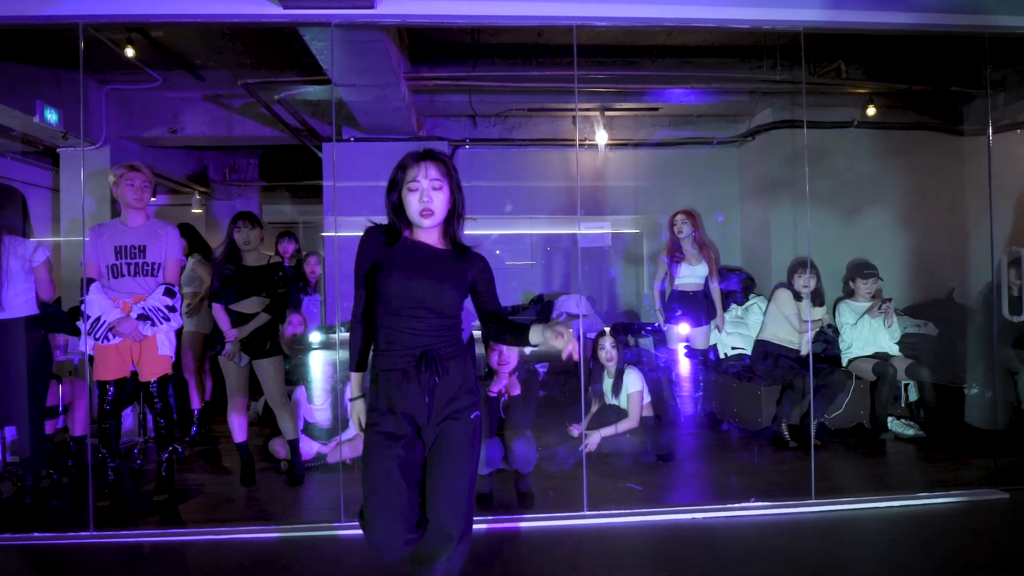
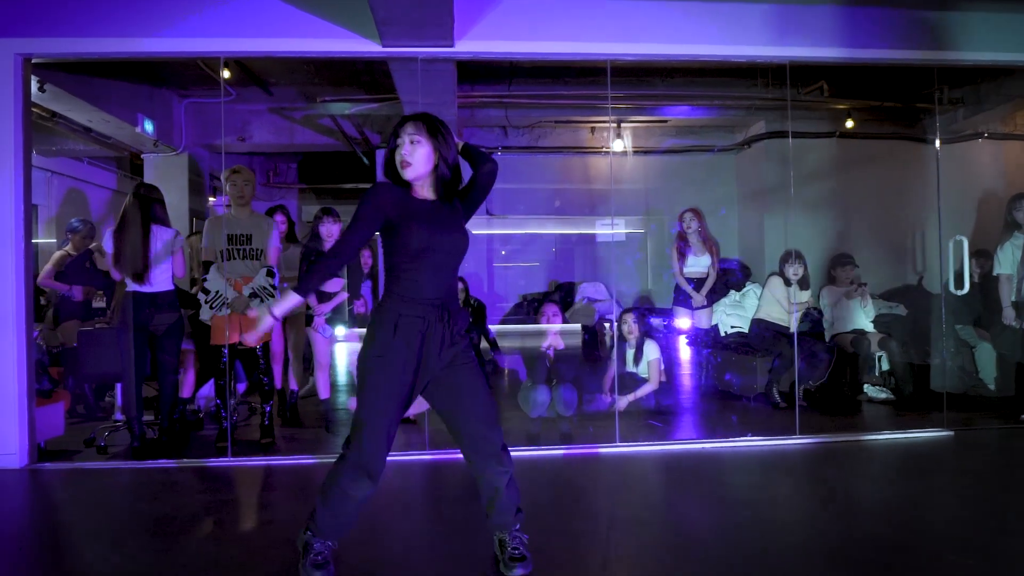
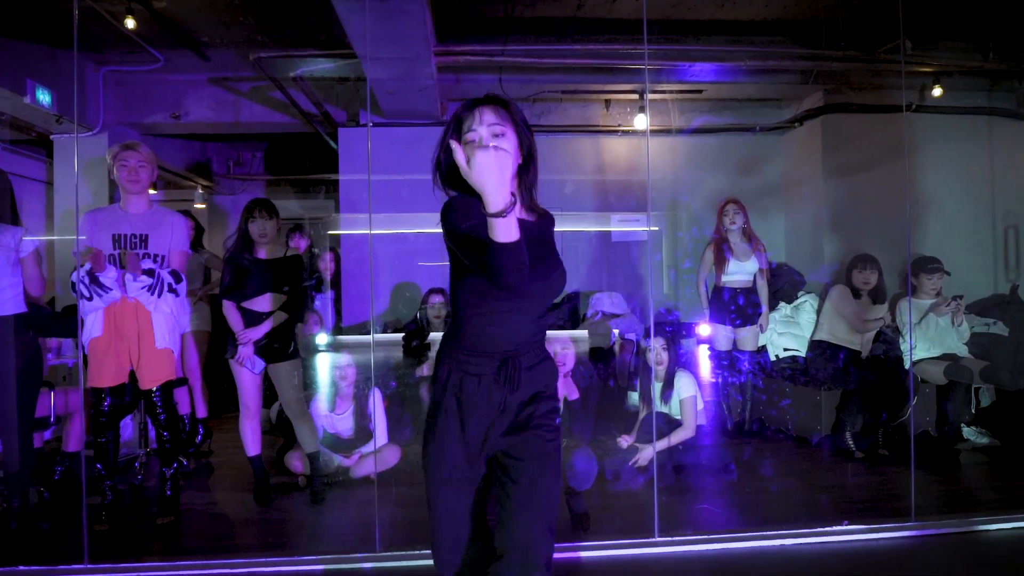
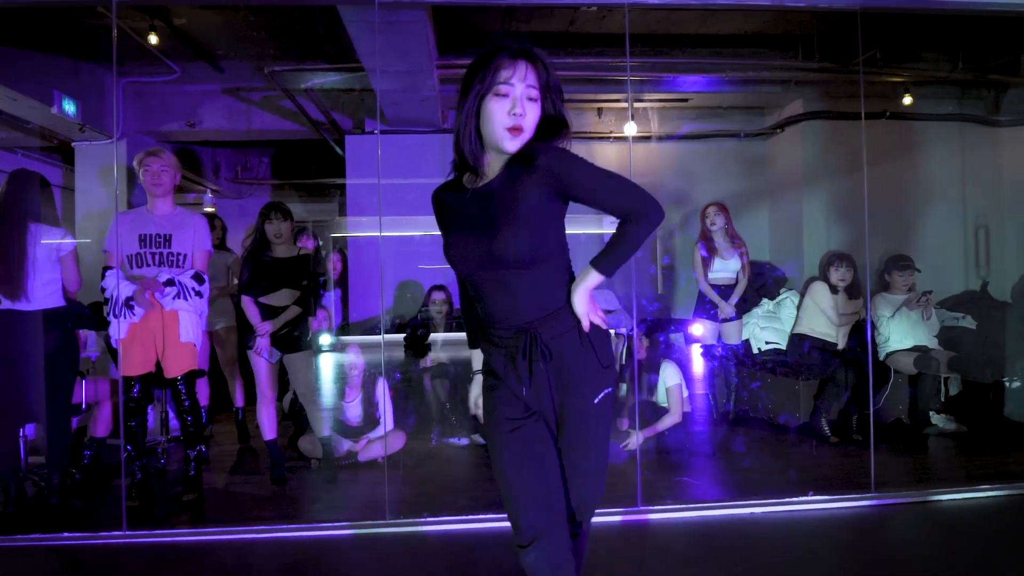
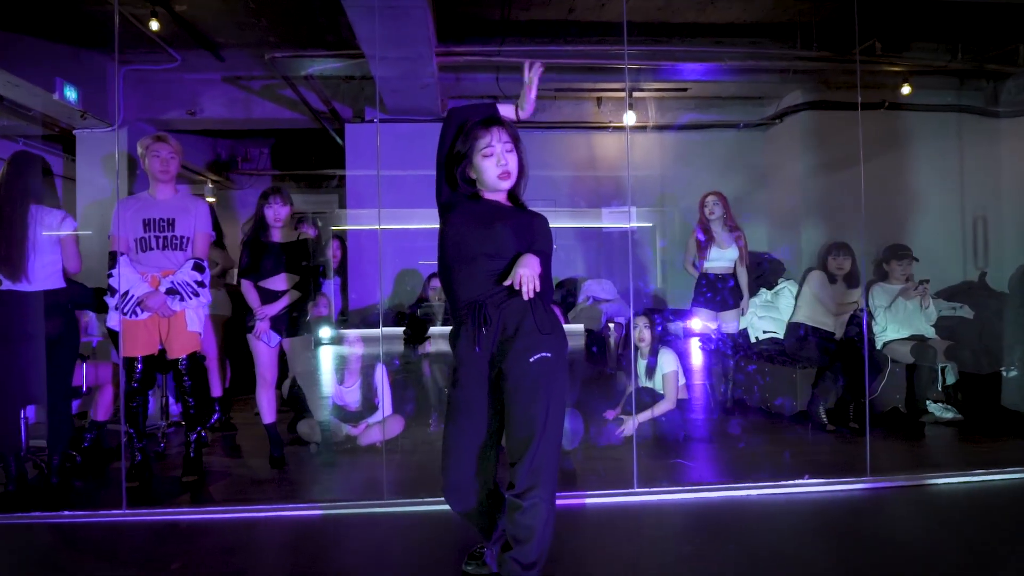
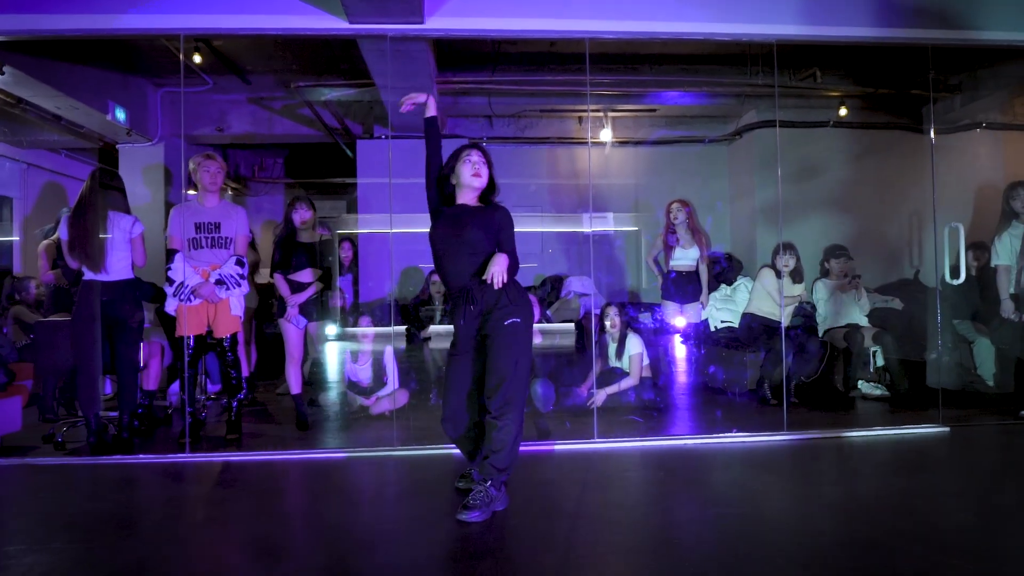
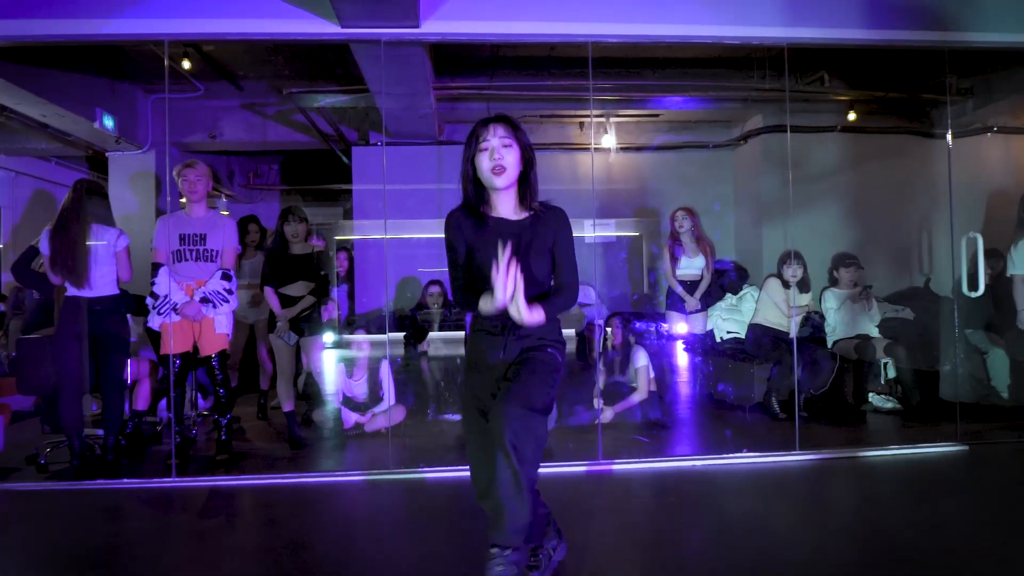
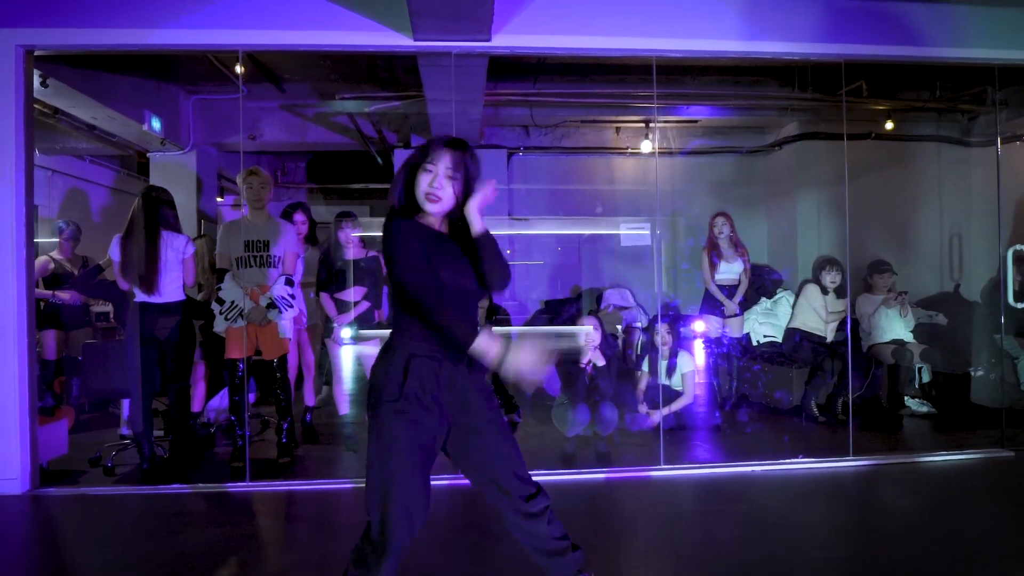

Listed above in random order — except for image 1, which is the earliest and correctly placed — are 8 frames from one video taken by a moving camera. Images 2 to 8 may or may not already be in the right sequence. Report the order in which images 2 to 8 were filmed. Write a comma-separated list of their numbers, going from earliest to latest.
6, 5, 3, 4, 7, 2, 8
